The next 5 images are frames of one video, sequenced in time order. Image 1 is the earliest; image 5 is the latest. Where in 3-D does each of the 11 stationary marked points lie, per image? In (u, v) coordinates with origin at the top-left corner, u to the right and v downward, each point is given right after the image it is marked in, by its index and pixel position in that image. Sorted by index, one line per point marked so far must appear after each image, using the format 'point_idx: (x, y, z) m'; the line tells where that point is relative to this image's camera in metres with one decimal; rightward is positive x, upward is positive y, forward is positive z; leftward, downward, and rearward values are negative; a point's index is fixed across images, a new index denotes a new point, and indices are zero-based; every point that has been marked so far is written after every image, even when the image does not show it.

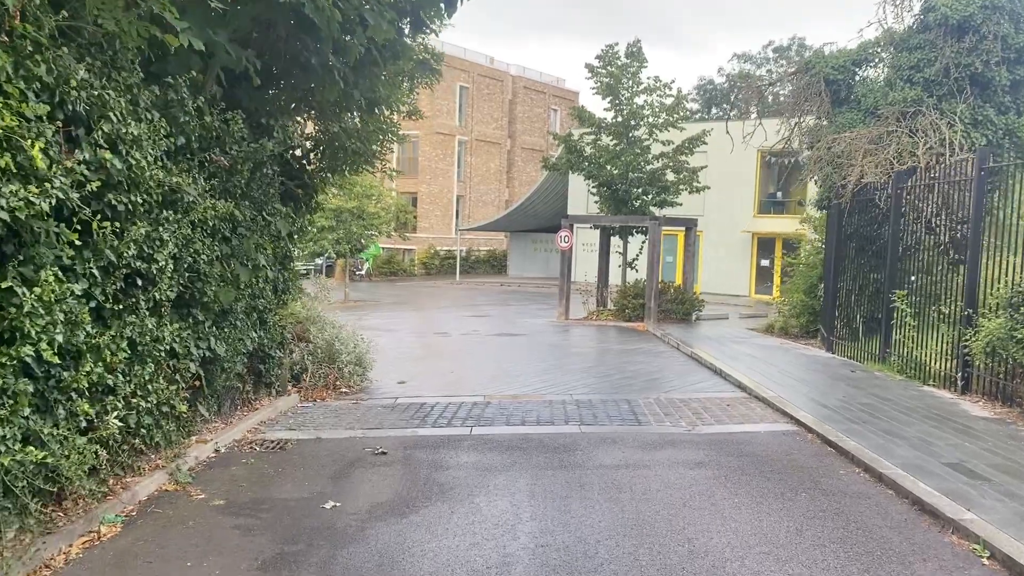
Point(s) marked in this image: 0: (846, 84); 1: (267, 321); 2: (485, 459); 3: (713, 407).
0: (+5.2, +3.2, +13.0) m
1: (-2.3, -0.3, +7.7) m
2: (-0.2, -1.3, +6.2) m
3: (+1.9, -1.2, +8.1) m
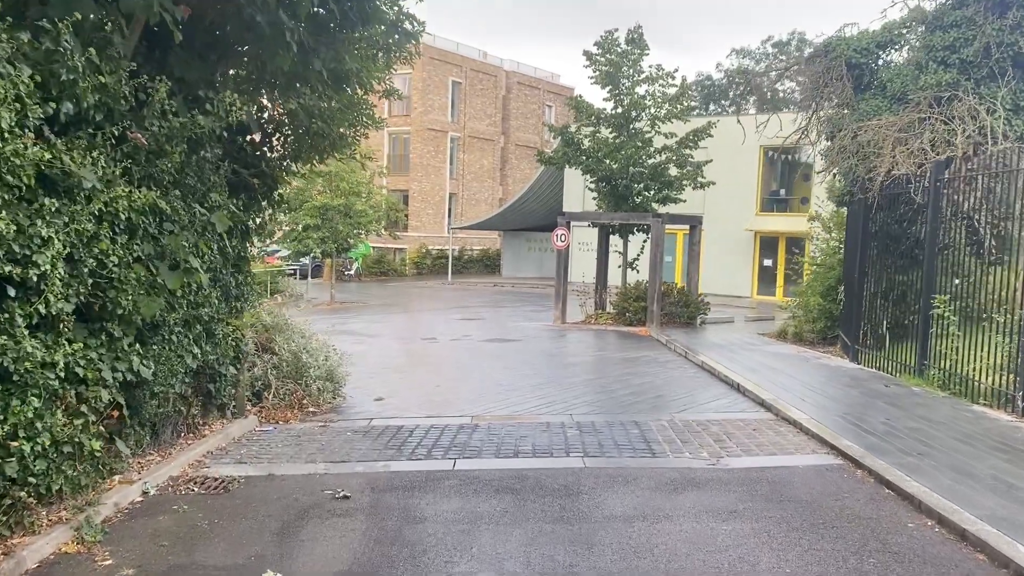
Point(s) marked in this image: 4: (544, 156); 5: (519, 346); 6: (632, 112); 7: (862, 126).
0: (+5.1, +3.1, +11.9) m
1: (-2.3, -0.4, +6.6) m
2: (-0.3, -1.3, +5.0) m
3: (+1.9, -1.2, +7.0) m
4: (+0.7, +2.8, +18.0) m
5: (+0.1, -1.0, +13.9) m
6: (+2.5, +3.6, +17.2) m
7: (+4.7, +2.2, +11.2) m
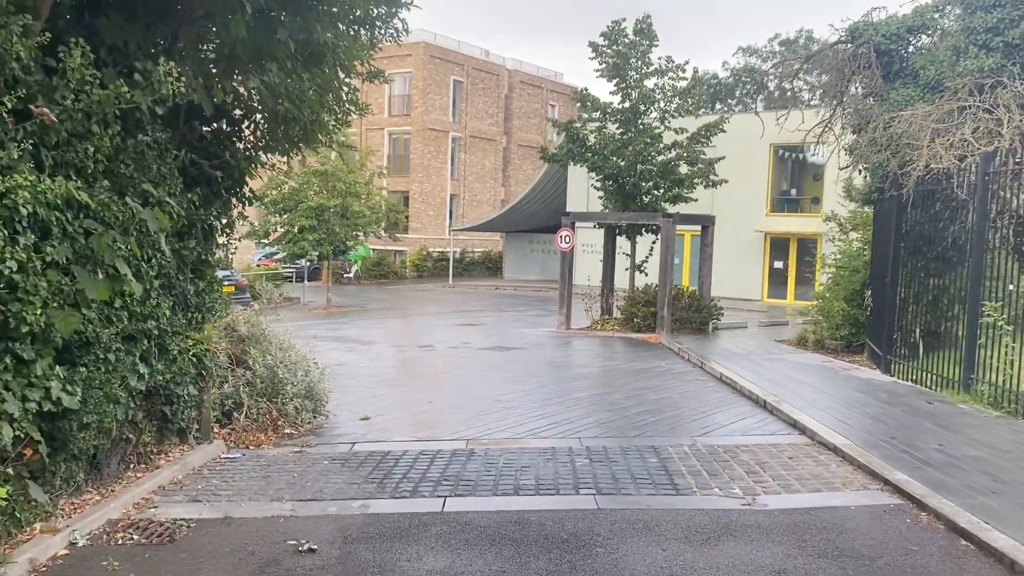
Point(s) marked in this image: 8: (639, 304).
0: (+5.1, +3.1, +11.0) m
1: (-2.3, -0.4, +5.7) m
2: (-0.3, -1.4, +4.1) m
3: (+1.9, -1.3, +6.1) m
4: (+0.7, +2.7, +17.1) m
5: (+0.2, -1.0, +13.0) m
6: (+2.5, +3.5, +16.3) m
7: (+4.7, +2.1, +10.3) m
8: (+2.4, -0.3, +16.0) m
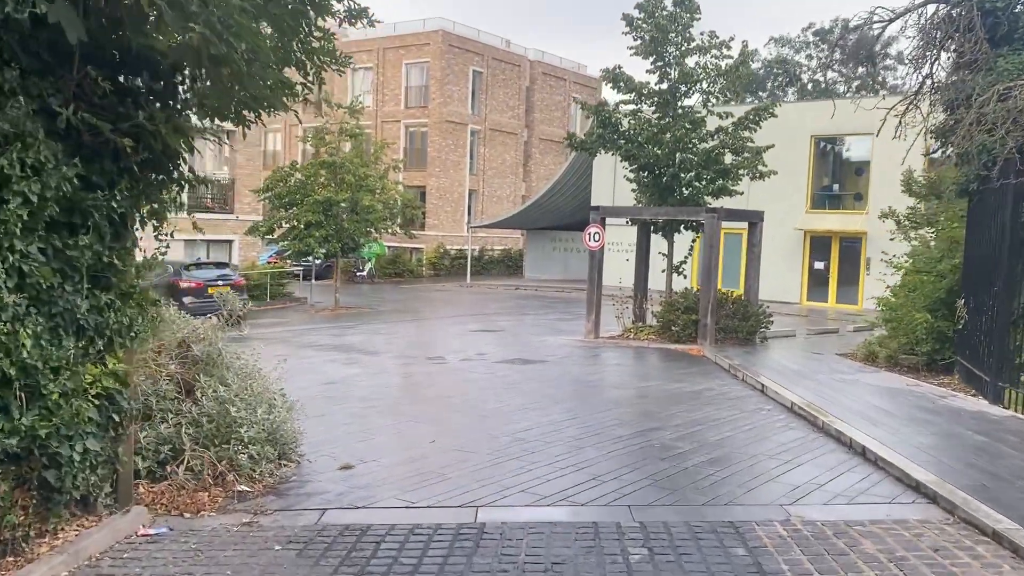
0: (+5.4, +3.0, +9.1) m
1: (-2.2, -0.5, +4.0) m
2: (-0.2, -1.5, +2.3) m
3: (+2.0, -1.4, +4.2) m
4: (+1.2, +2.7, +15.3) m
5: (+0.5, -1.1, +11.2) m
6: (+2.9, +3.5, +14.4) m
7: (+4.9, +2.0, +8.4) m
8: (+2.8, -0.4, +14.1) m
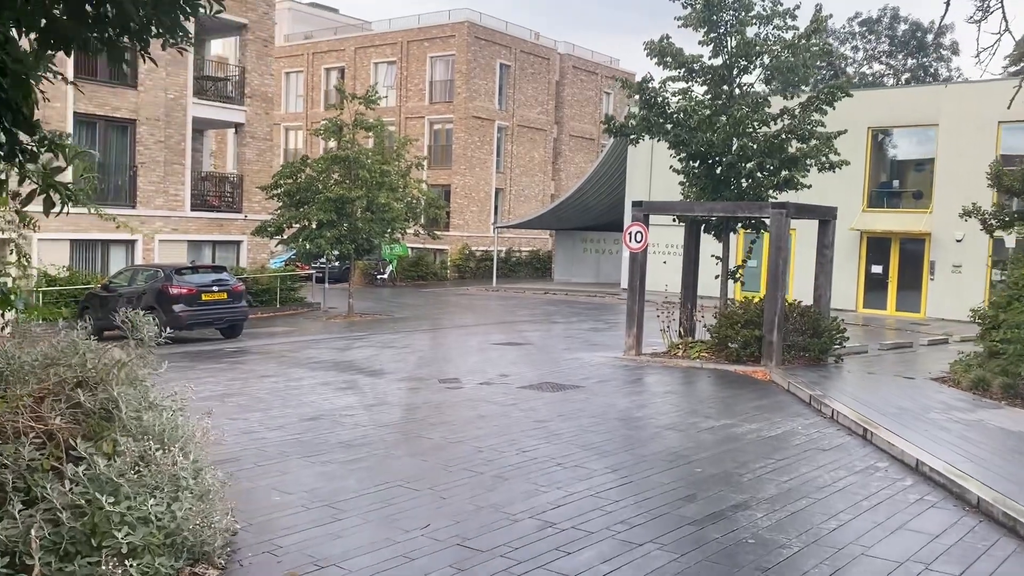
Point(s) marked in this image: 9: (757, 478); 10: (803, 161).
0: (+5.6, +2.8, +6.9) m
1: (-2.1, -0.6, +2.0) m
2: (-0.2, -1.6, +0.3) m
3: (+2.1, -1.5, +2.1) m
4: (+1.6, +2.6, +13.2) m
5: (+0.8, -1.2, +9.2) m
6: (+3.3, +3.3, +12.3) m
7: (+5.1, +1.9, +6.2) m
8: (+3.2, -0.5, +12.0) m
9: (+1.7, -1.3, +5.9) m
10: (+4.3, +1.8, +12.3) m
